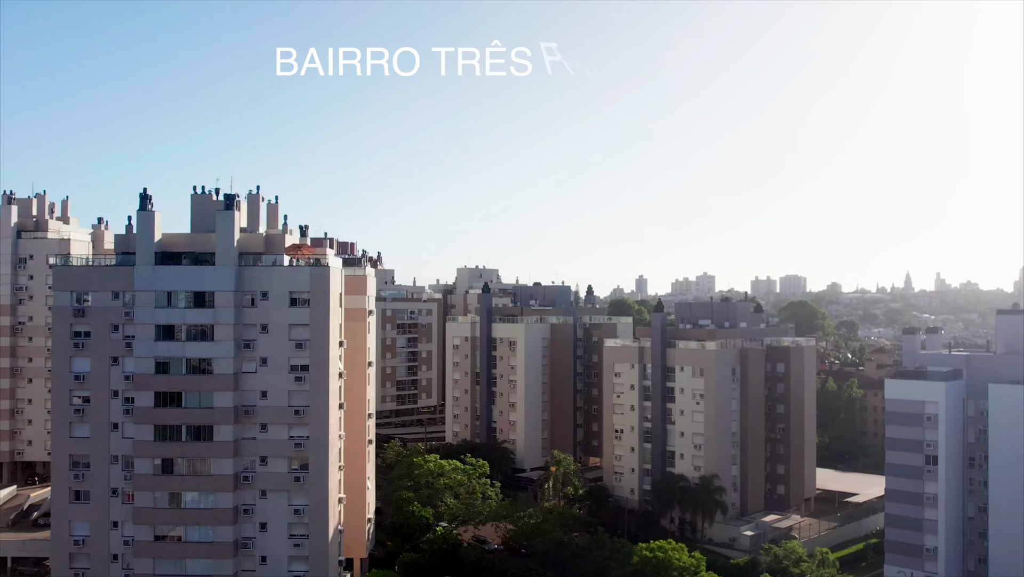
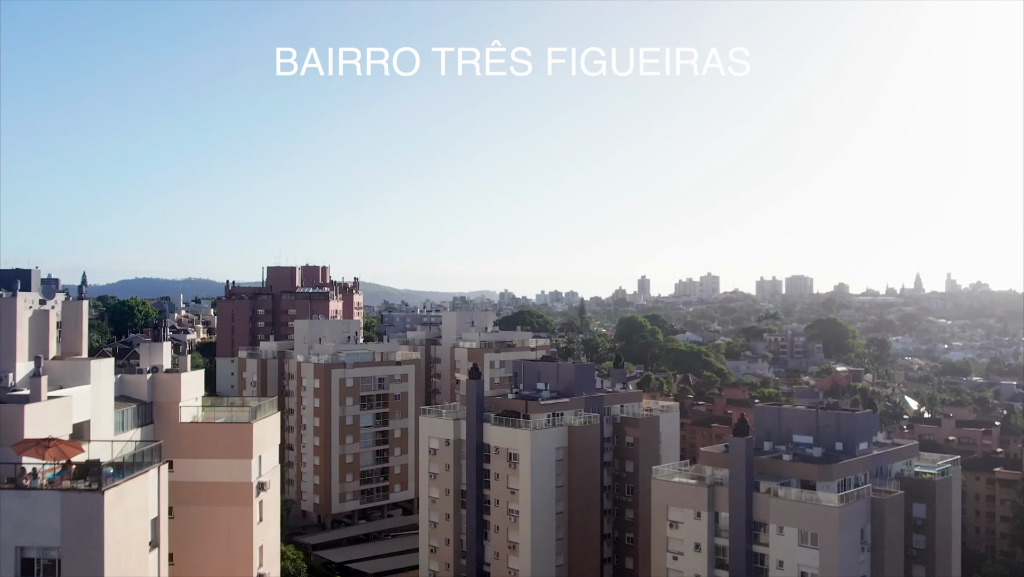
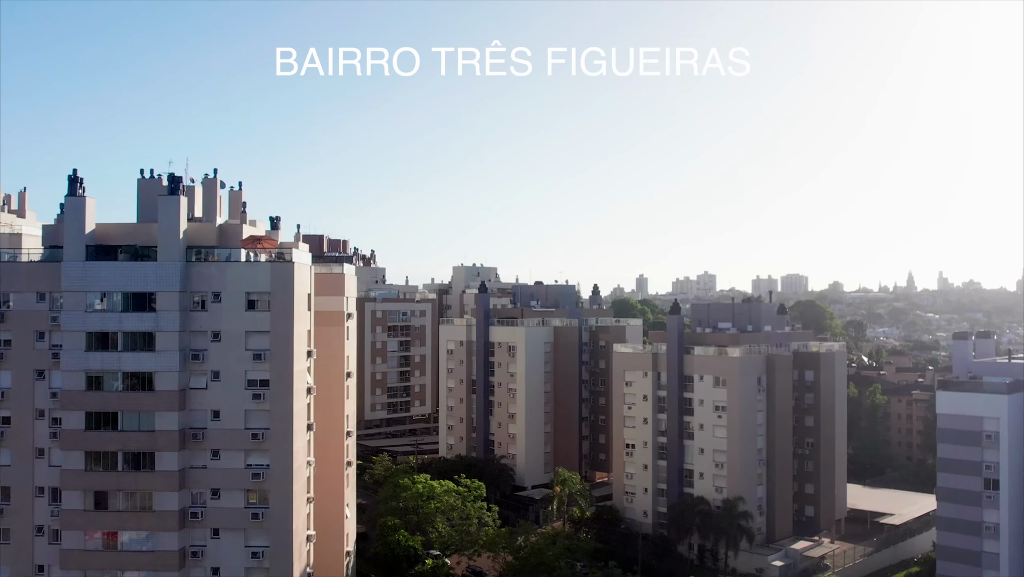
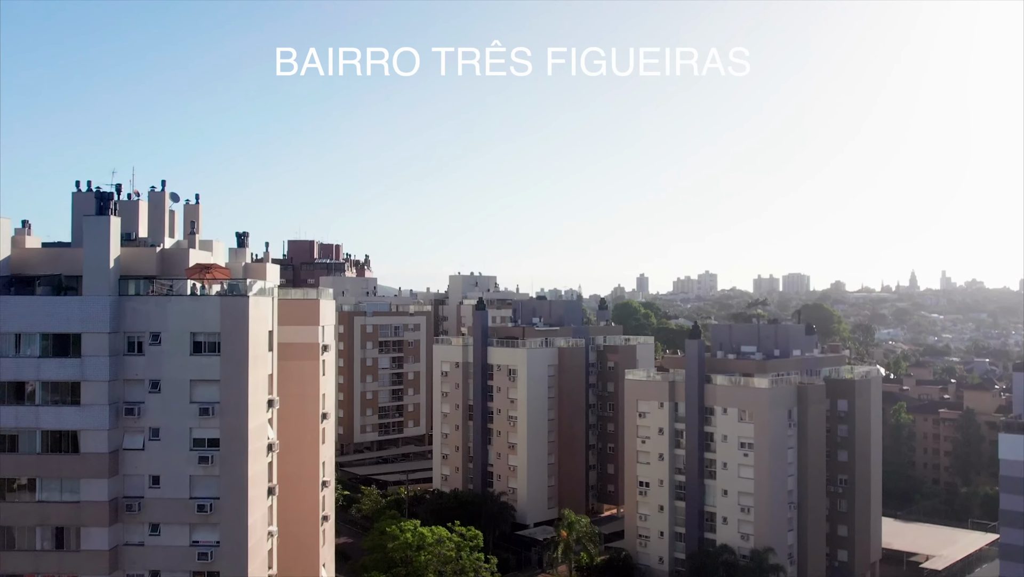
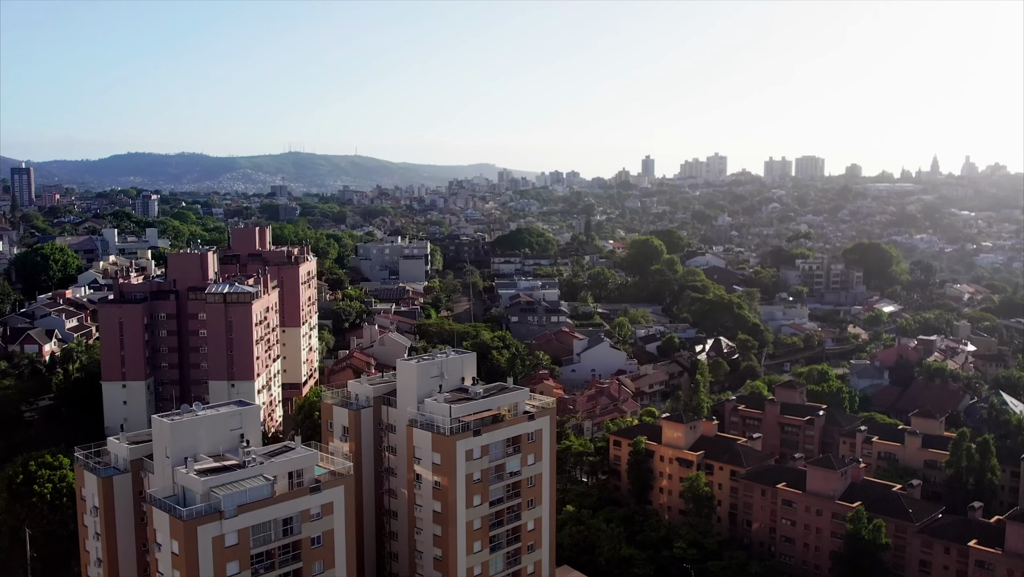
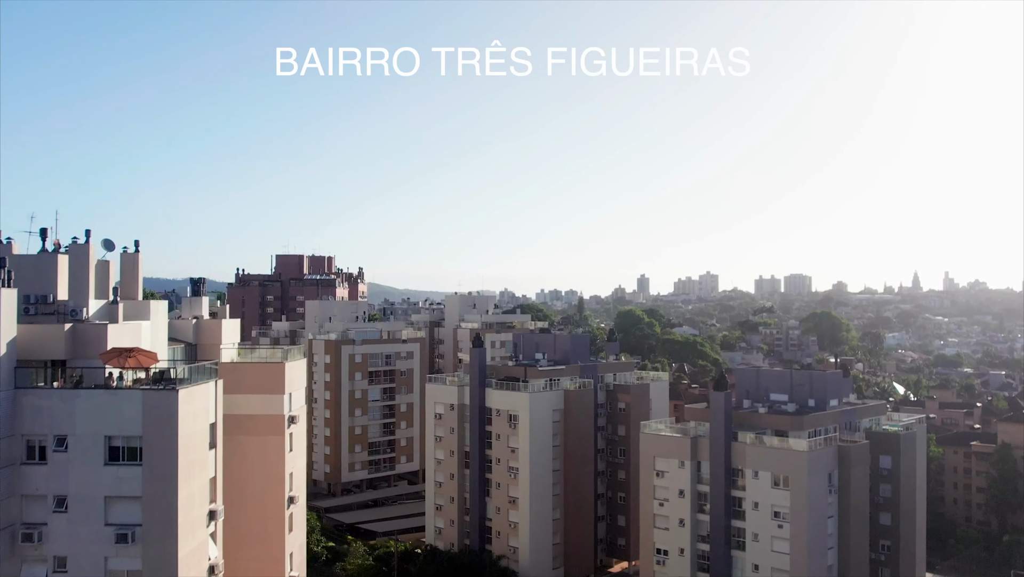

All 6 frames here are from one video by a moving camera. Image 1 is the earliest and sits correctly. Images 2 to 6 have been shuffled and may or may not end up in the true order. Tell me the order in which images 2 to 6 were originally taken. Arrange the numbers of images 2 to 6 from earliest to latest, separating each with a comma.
3, 4, 6, 2, 5
